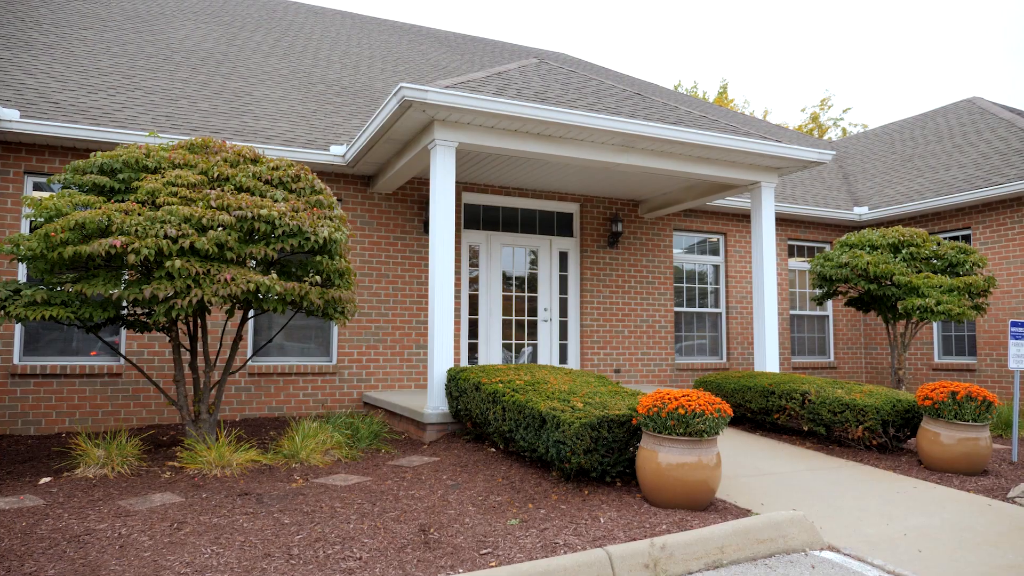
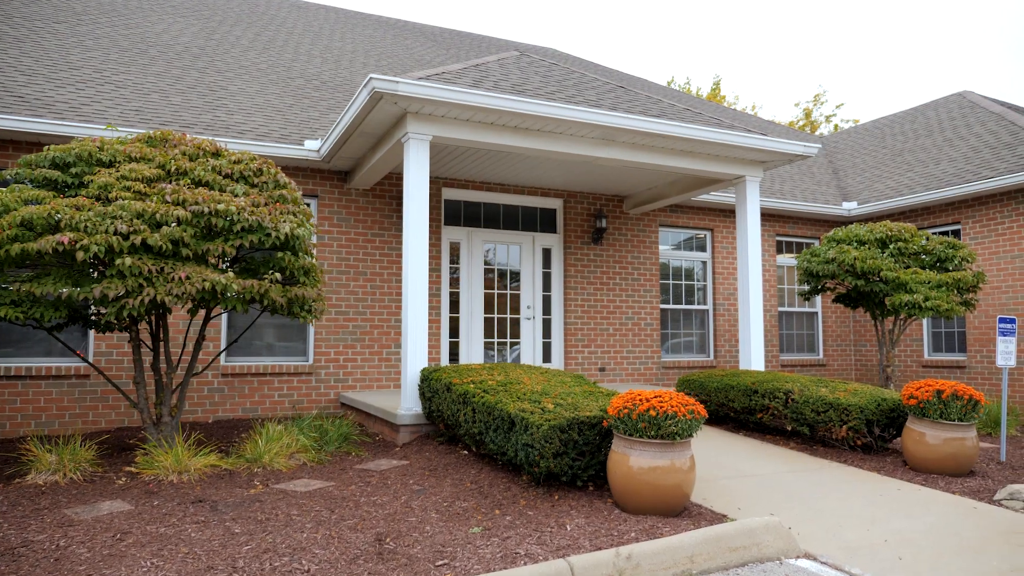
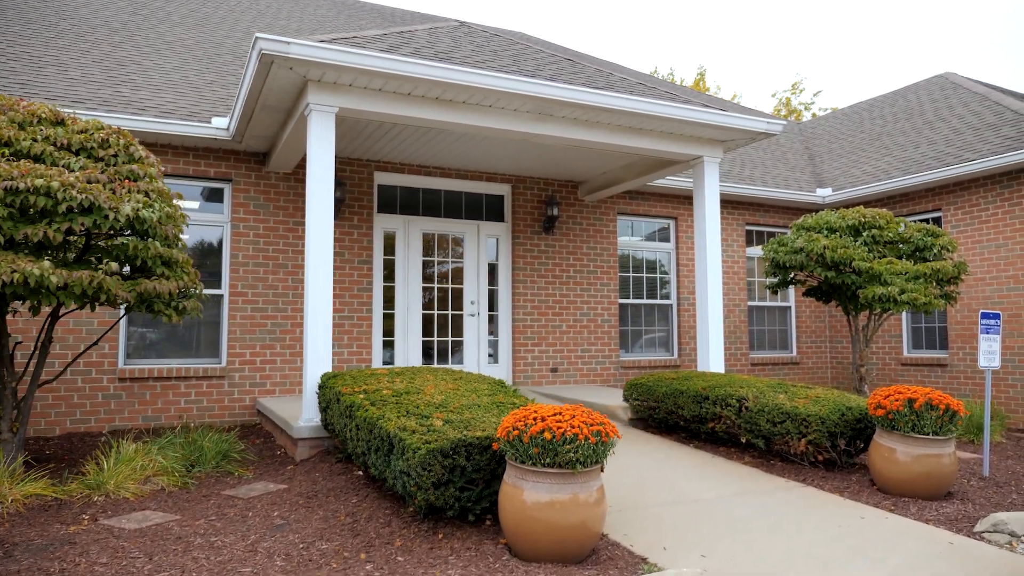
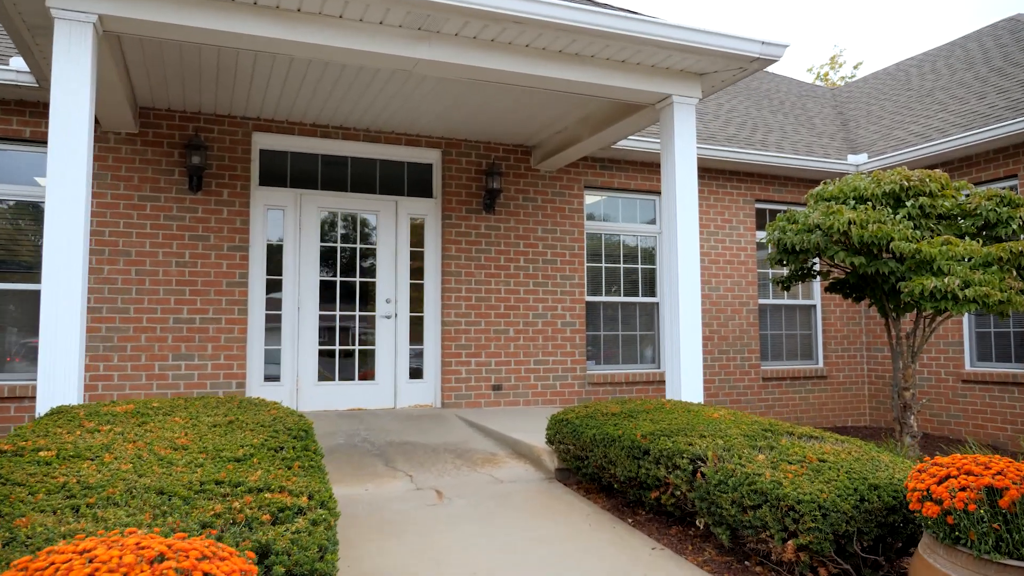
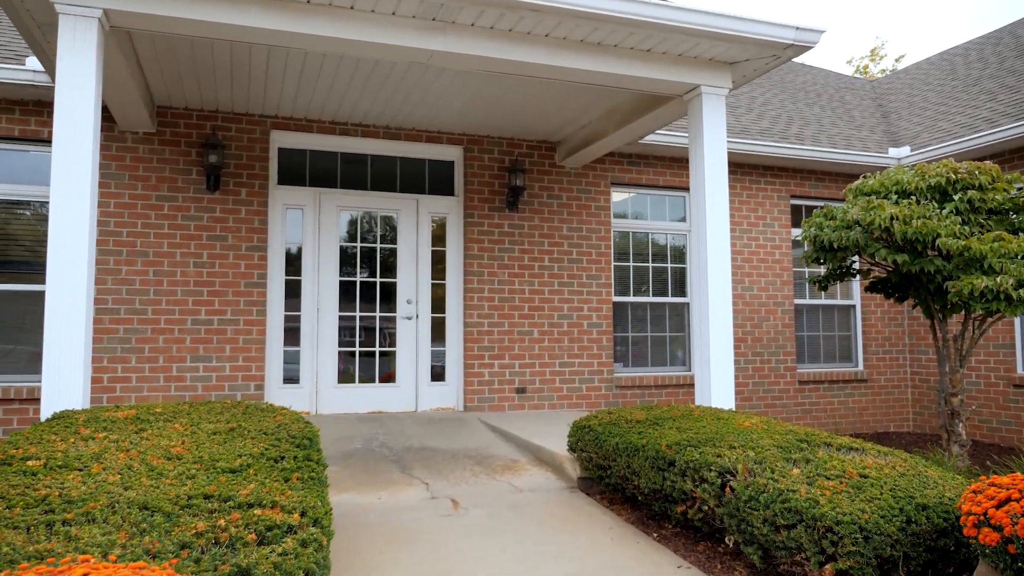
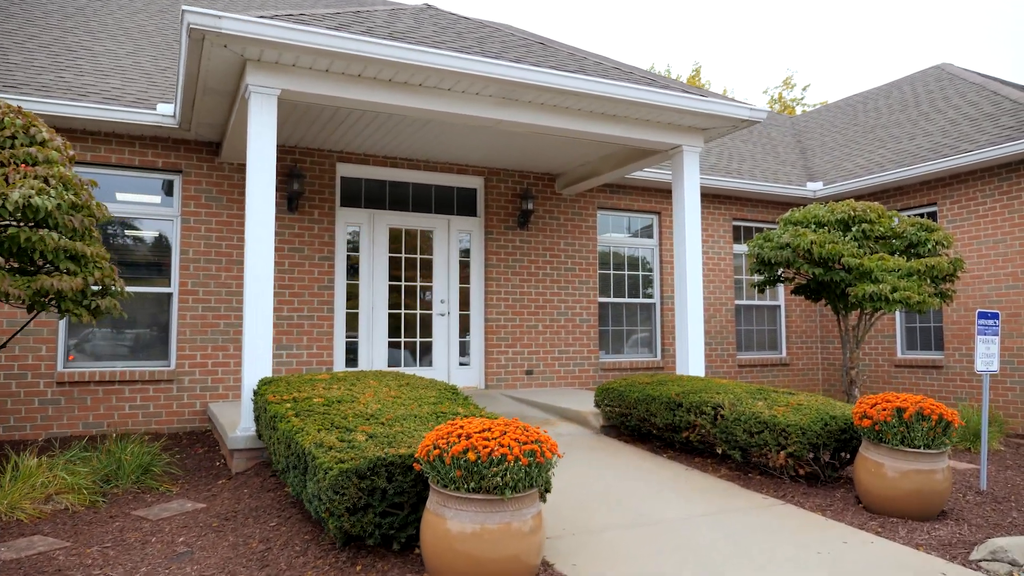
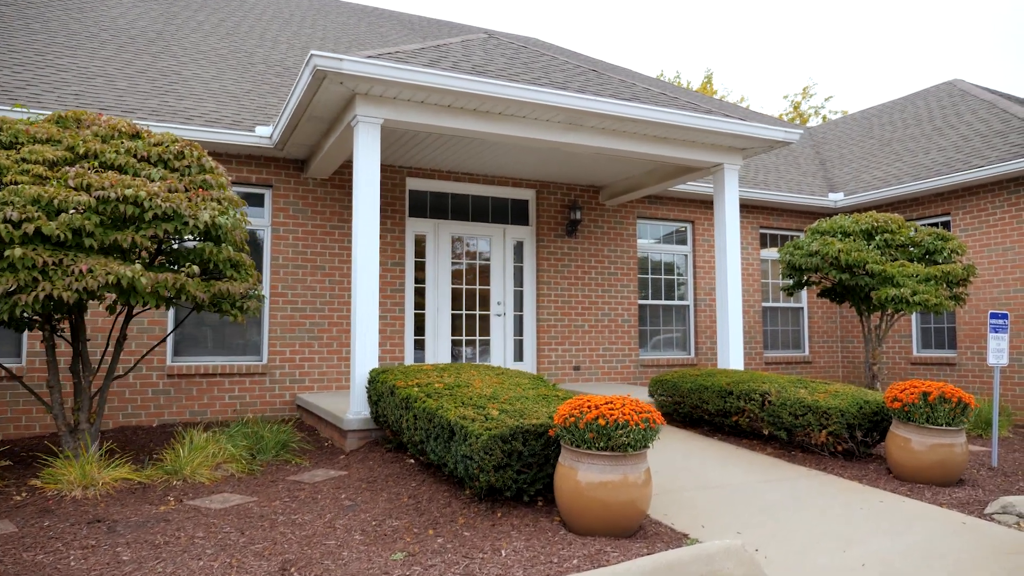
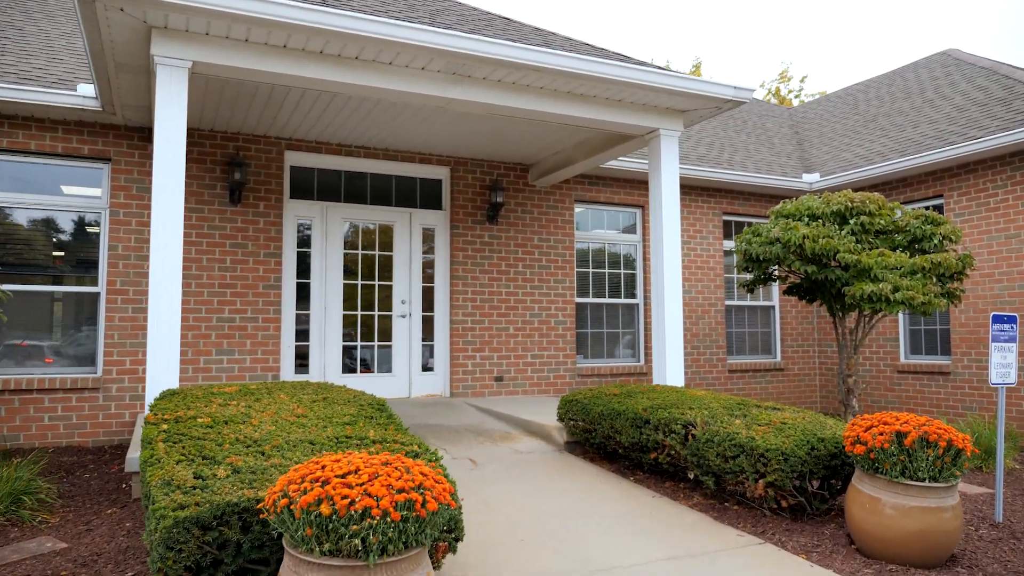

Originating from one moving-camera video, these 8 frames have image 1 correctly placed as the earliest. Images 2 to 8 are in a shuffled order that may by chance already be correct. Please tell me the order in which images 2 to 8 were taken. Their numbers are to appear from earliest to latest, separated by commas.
2, 7, 3, 6, 8, 4, 5
